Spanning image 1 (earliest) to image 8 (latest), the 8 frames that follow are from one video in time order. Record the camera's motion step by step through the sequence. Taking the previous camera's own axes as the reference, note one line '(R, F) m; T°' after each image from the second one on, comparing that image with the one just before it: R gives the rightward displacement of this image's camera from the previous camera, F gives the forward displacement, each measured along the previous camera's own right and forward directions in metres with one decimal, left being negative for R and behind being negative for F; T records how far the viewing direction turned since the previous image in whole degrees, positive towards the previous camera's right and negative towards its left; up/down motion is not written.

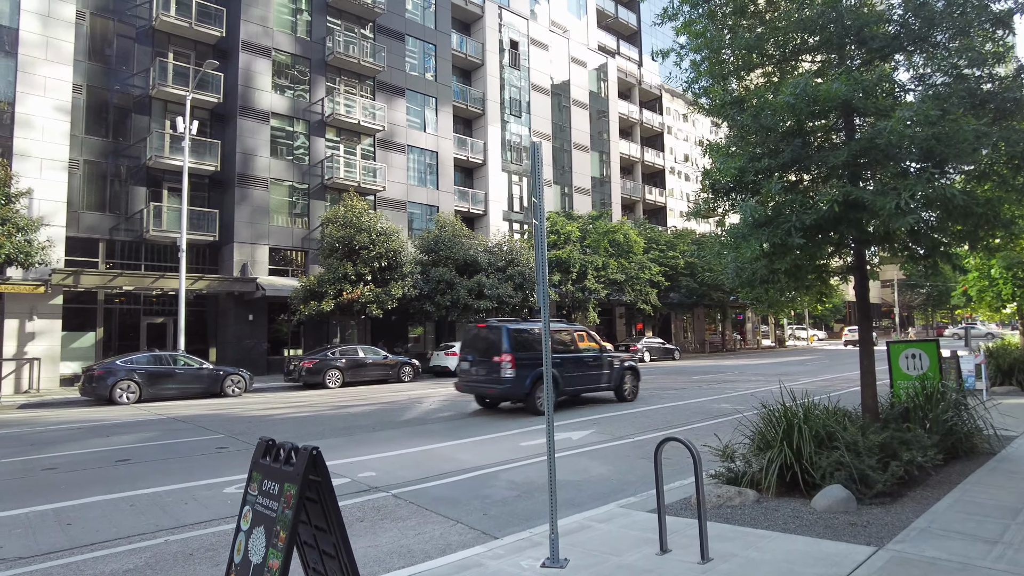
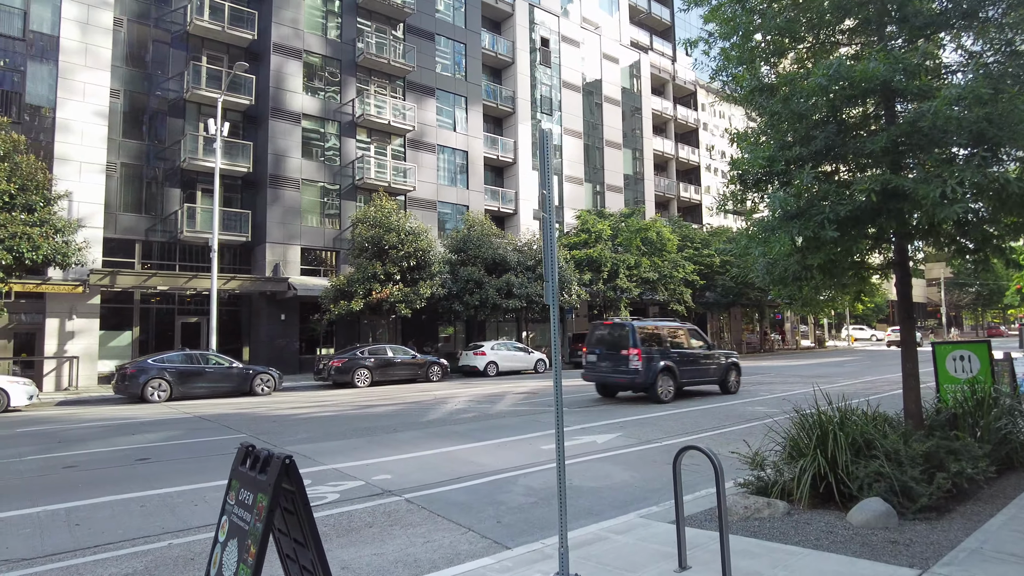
(+0.2, +0.3) m; -3°
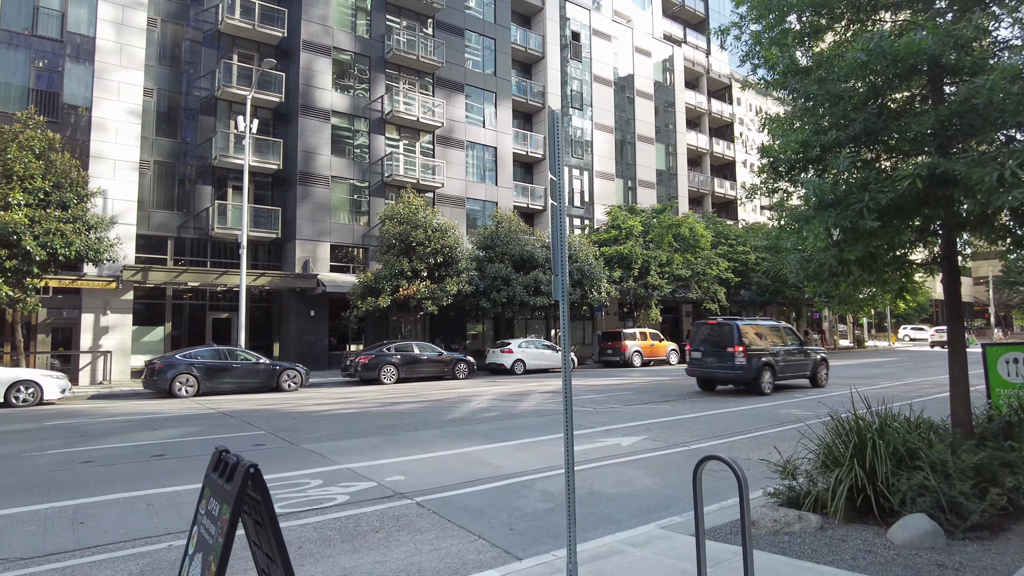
(+0.2, +0.3) m; -3°
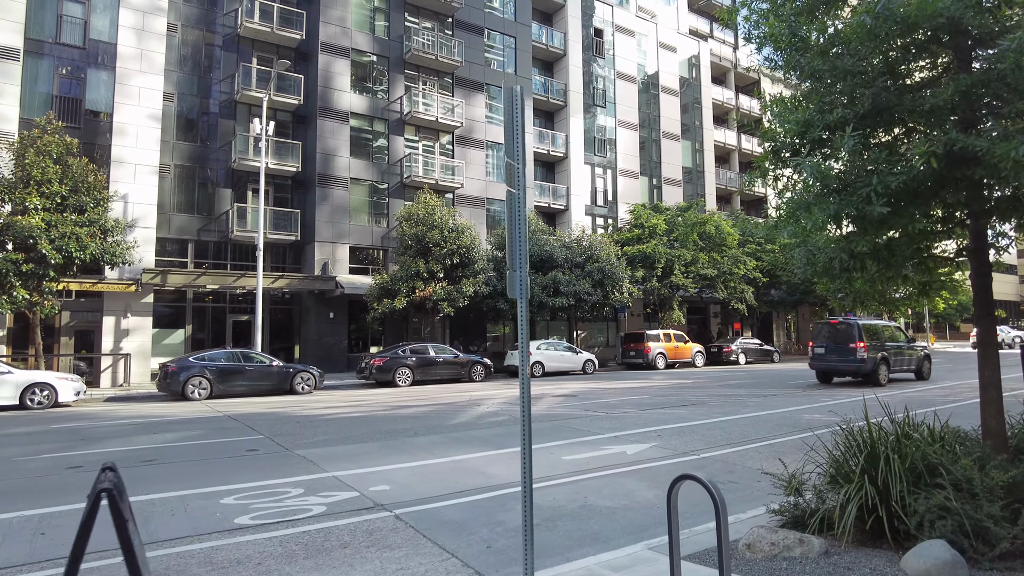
(+0.4, +0.4) m; -3°
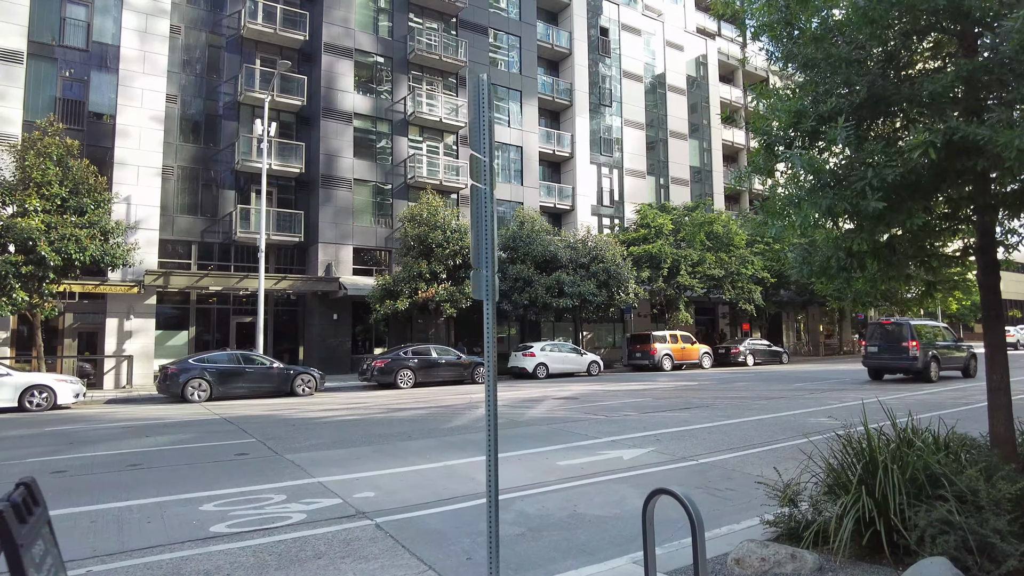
(+0.2, +0.2) m; -1°
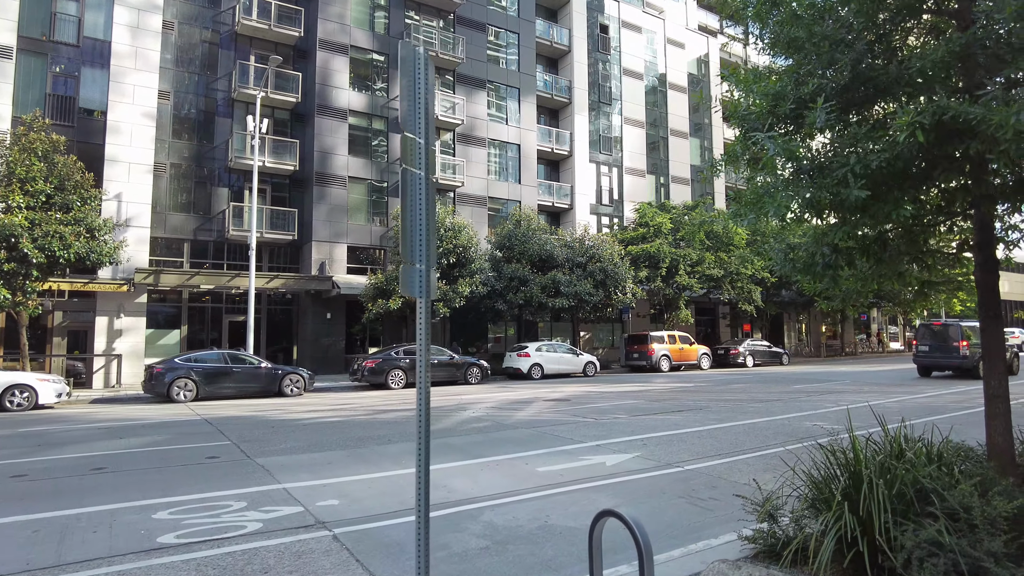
(+0.3, +0.3) m; 0°
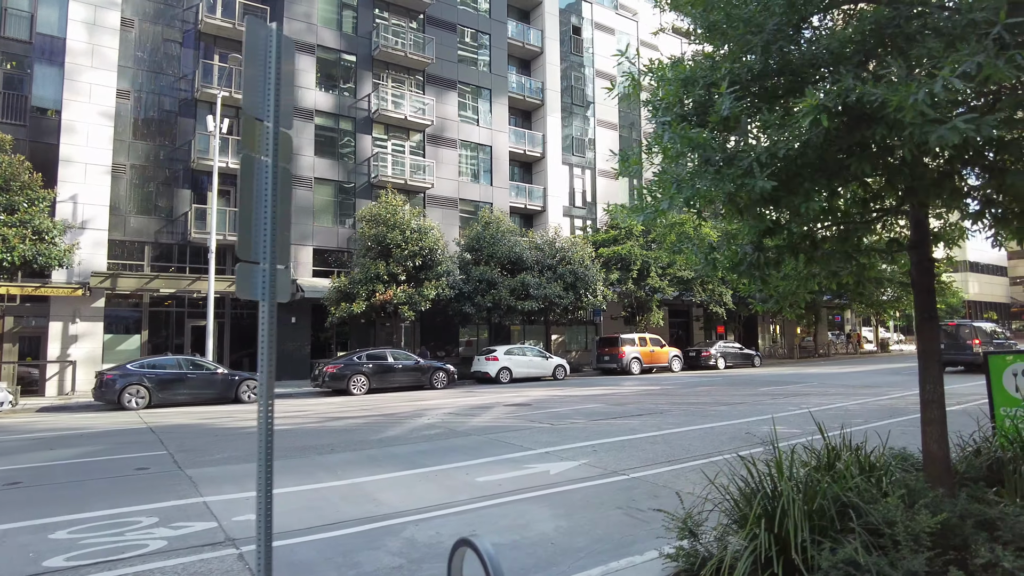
(+0.5, +0.3) m; +2°
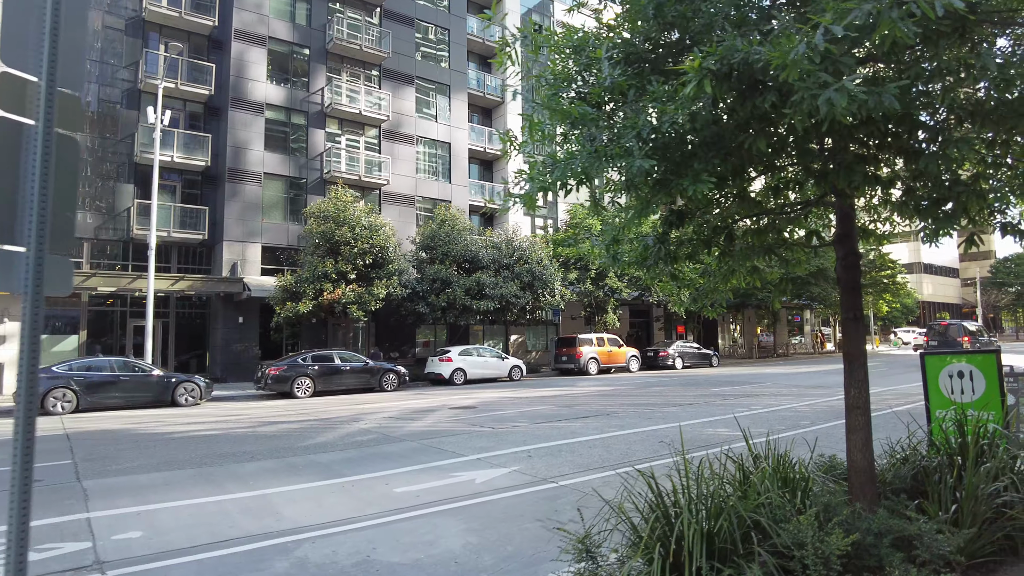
(+0.5, +0.4) m; +3°
